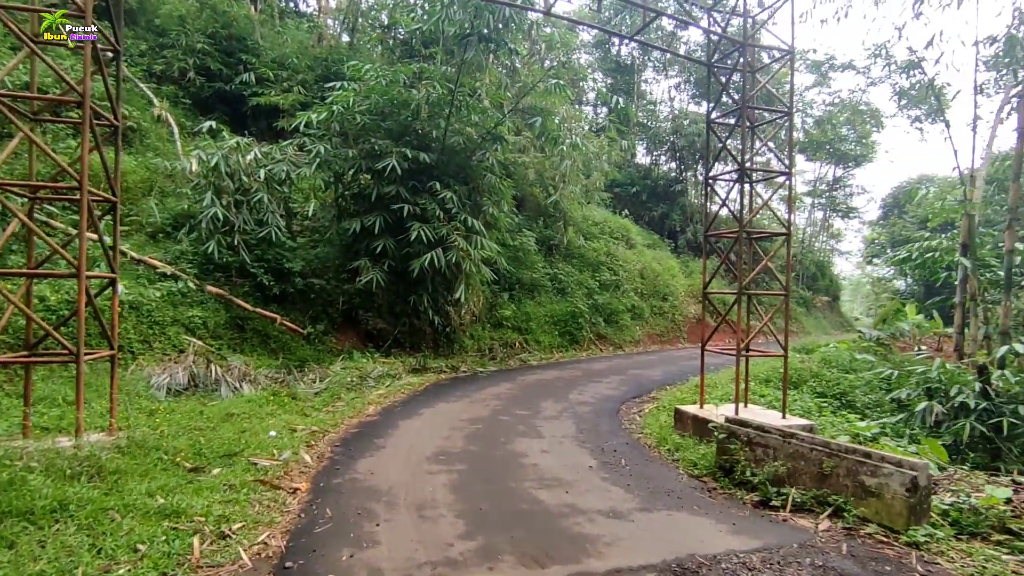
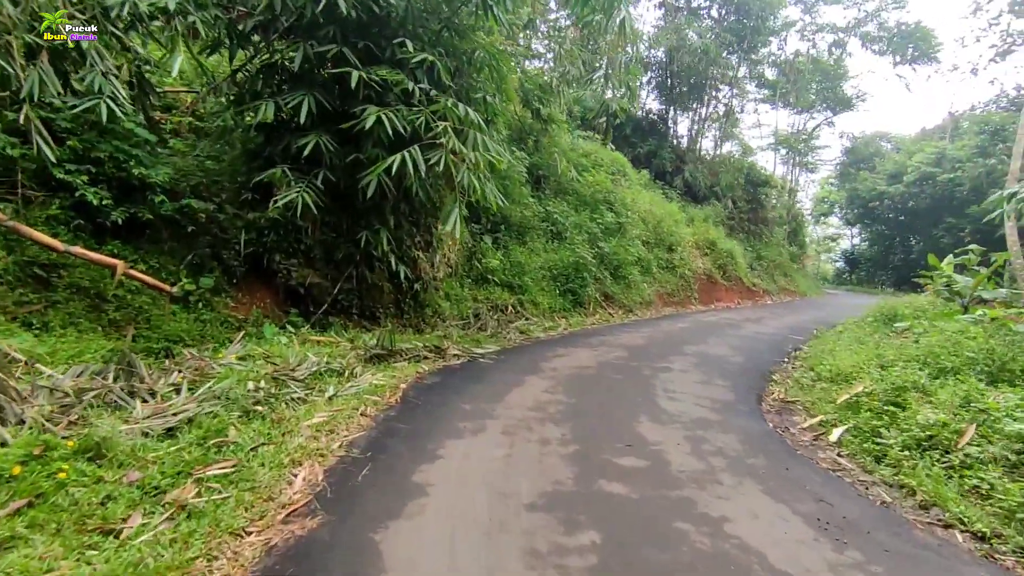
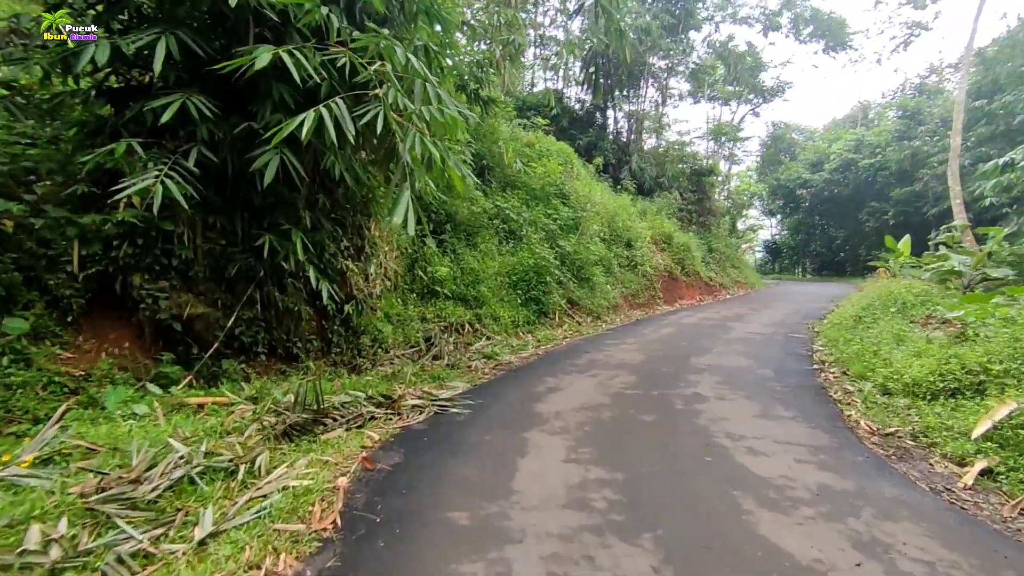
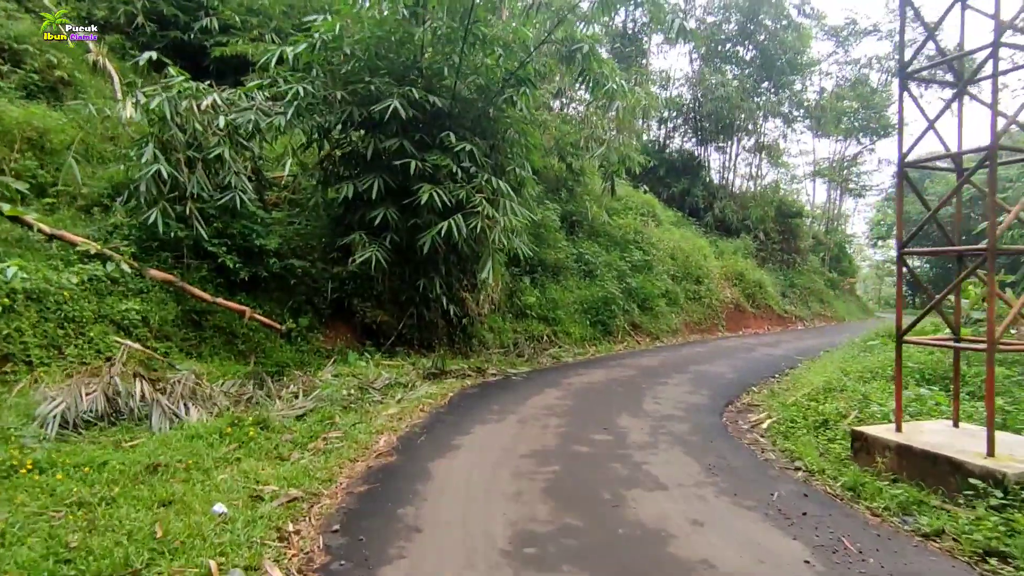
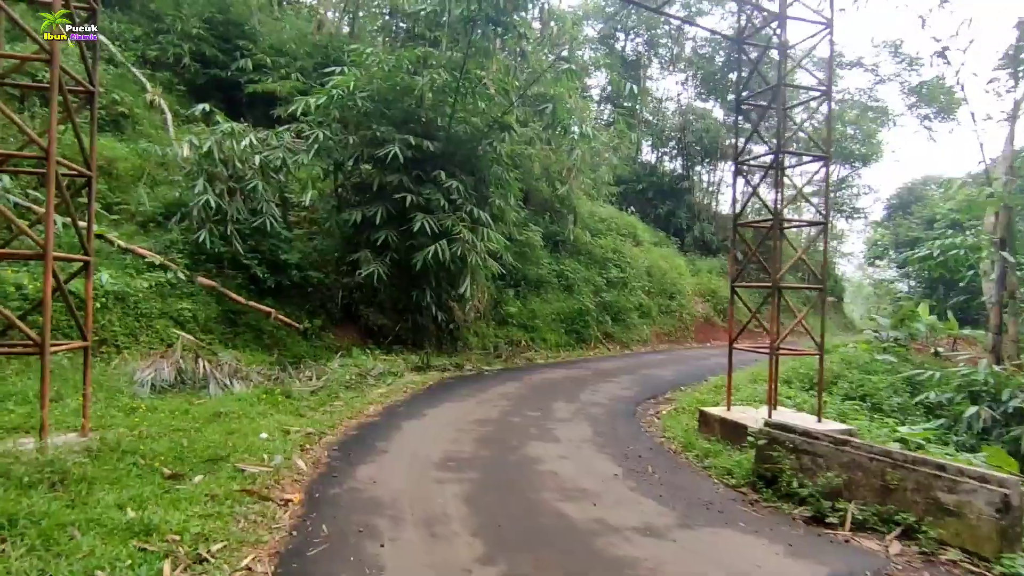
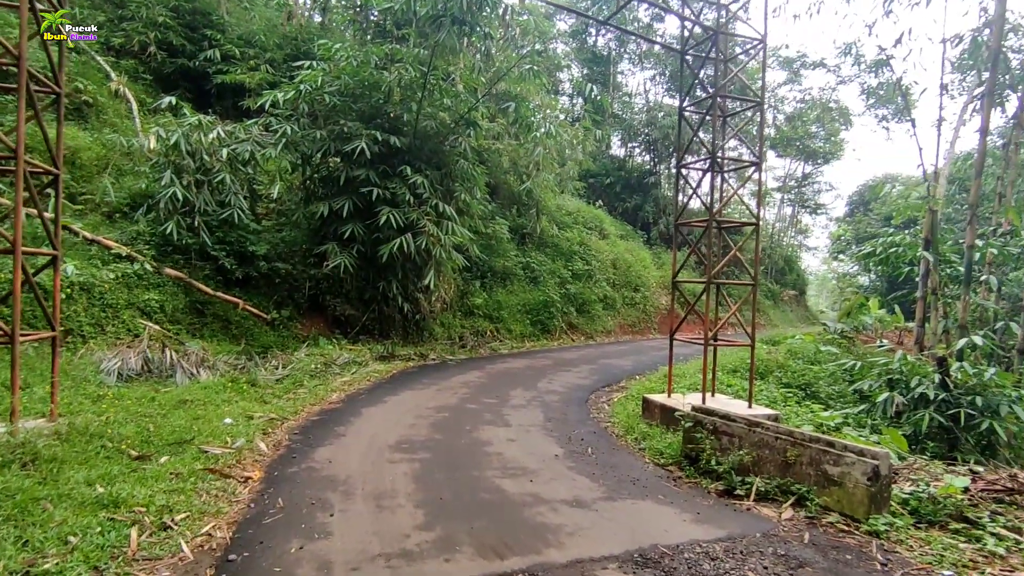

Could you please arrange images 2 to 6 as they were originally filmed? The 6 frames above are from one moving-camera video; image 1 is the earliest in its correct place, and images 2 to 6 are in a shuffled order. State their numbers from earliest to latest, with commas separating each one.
6, 5, 4, 2, 3
